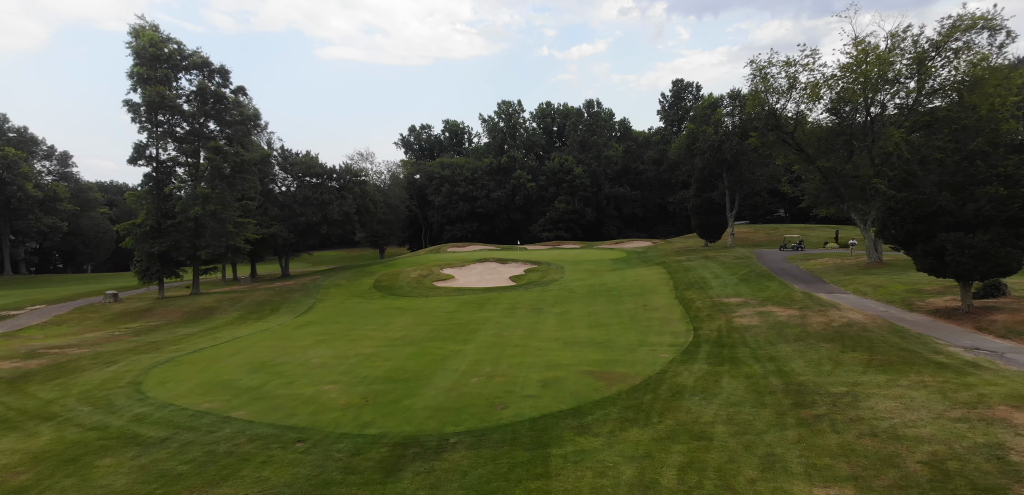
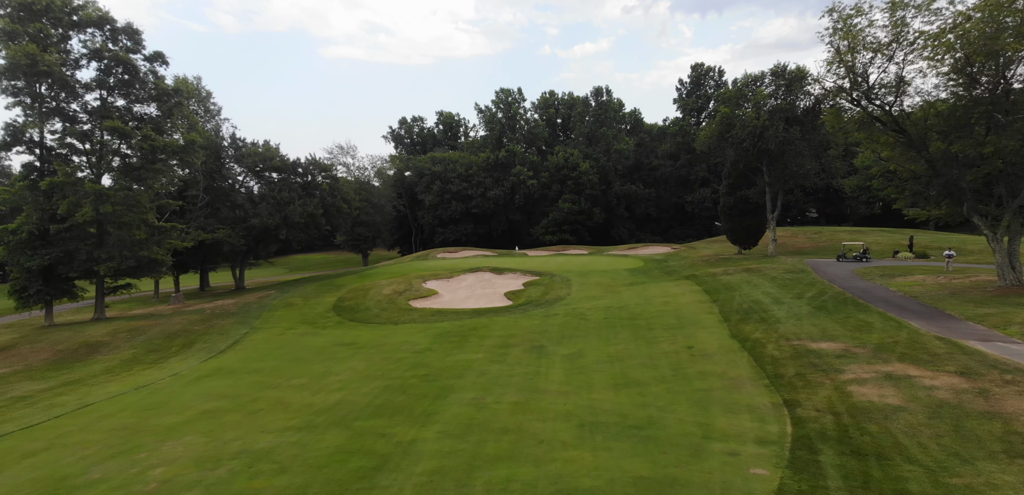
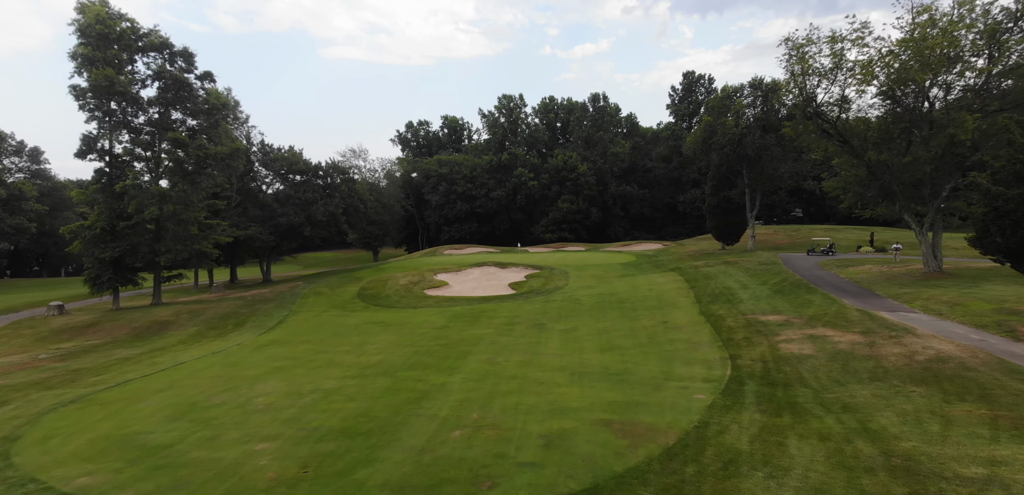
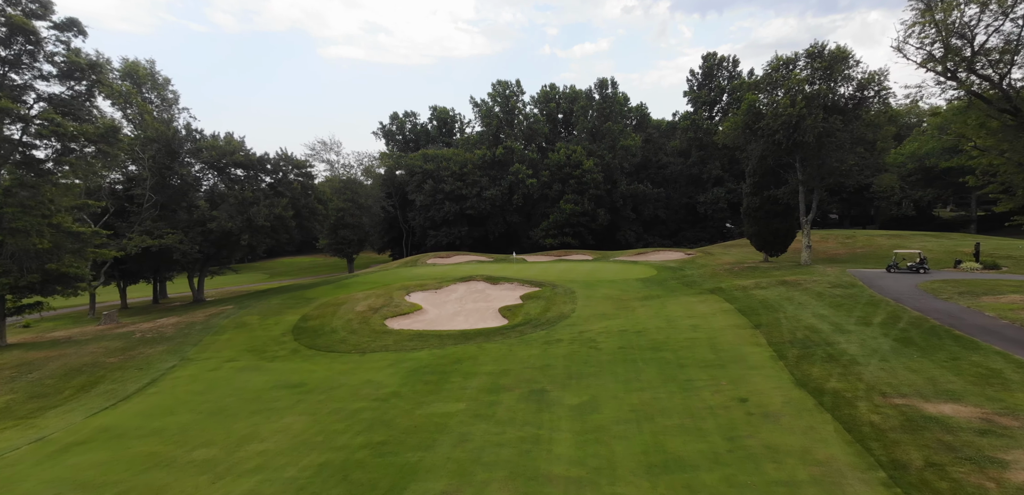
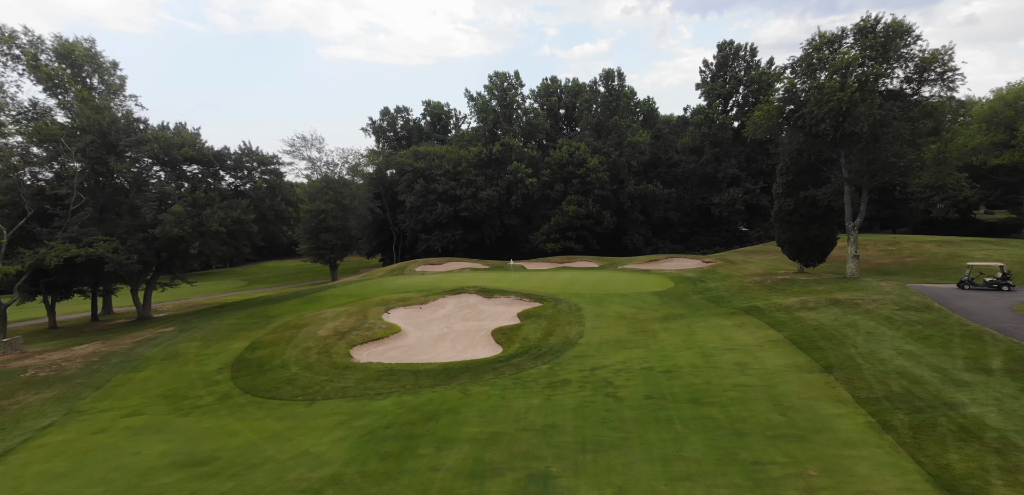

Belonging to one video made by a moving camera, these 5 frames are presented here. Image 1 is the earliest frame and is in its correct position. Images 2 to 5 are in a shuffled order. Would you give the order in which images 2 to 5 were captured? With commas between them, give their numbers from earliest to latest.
3, 2, 4, 5
